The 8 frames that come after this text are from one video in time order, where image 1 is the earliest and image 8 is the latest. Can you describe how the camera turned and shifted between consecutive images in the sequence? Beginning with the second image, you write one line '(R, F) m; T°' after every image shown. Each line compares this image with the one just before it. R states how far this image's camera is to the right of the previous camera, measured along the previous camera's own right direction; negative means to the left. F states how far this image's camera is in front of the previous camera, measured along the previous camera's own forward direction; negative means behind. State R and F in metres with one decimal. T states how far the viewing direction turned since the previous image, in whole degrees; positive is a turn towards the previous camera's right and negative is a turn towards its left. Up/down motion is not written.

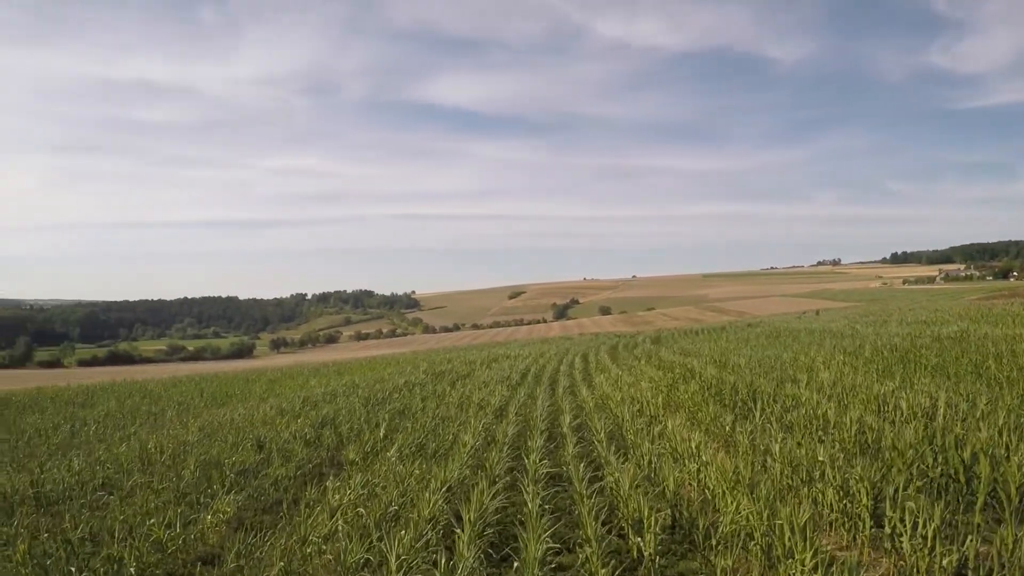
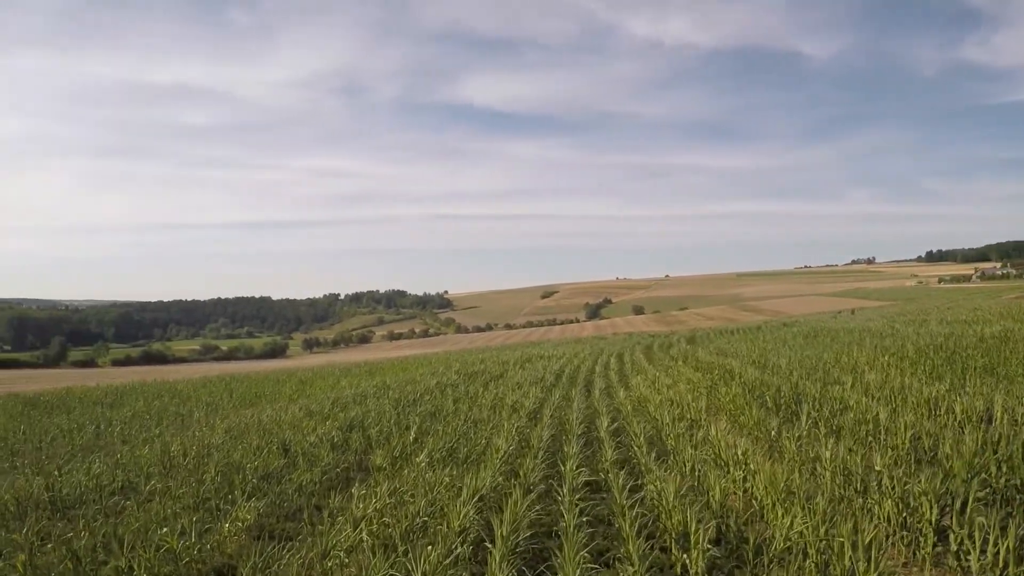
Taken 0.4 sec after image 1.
(-0.1, +0.4) m; -2°
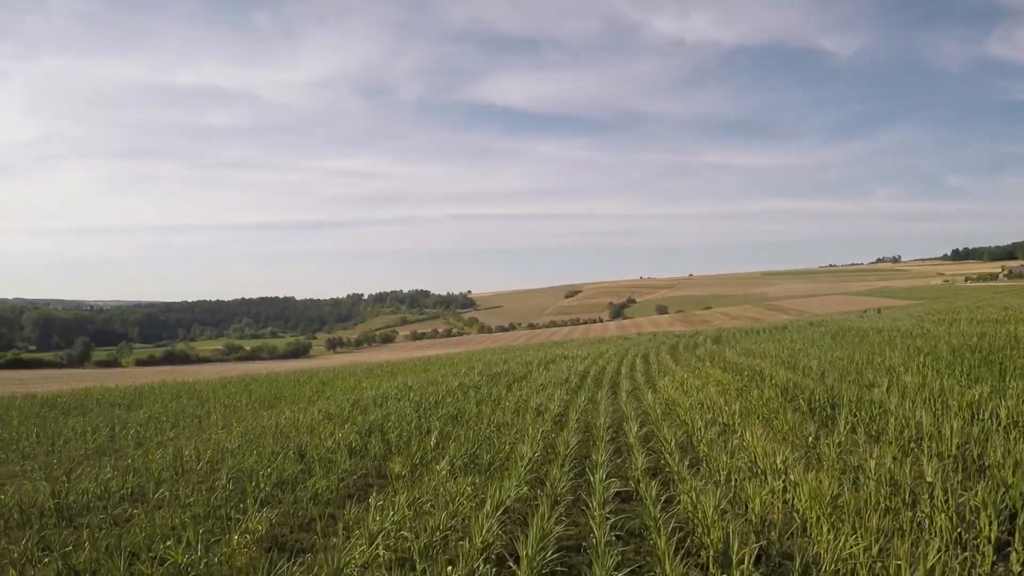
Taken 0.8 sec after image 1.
(-0.1, +0.3) m; -2°
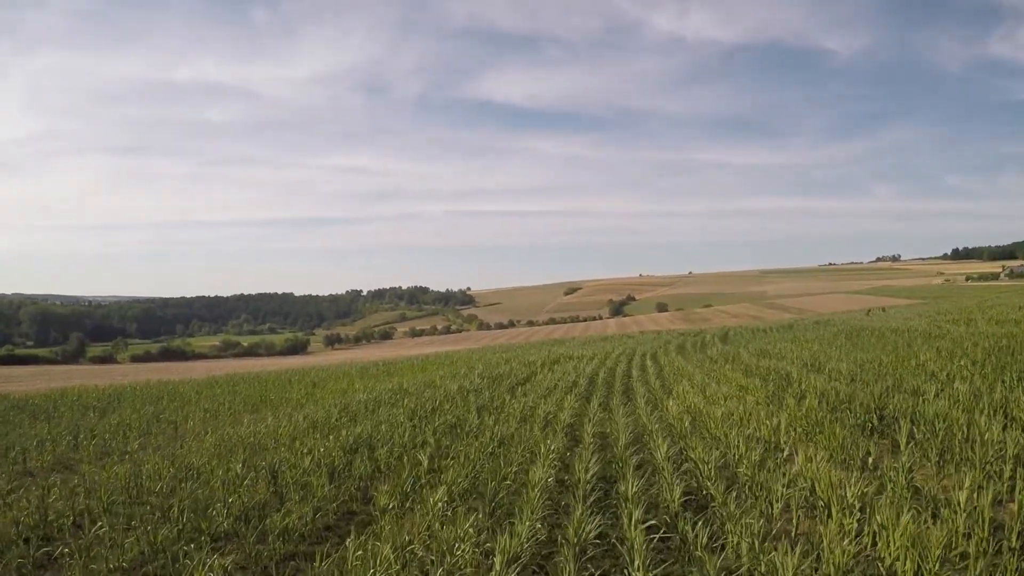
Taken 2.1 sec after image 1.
(-0.1, +1.0) m; 0°
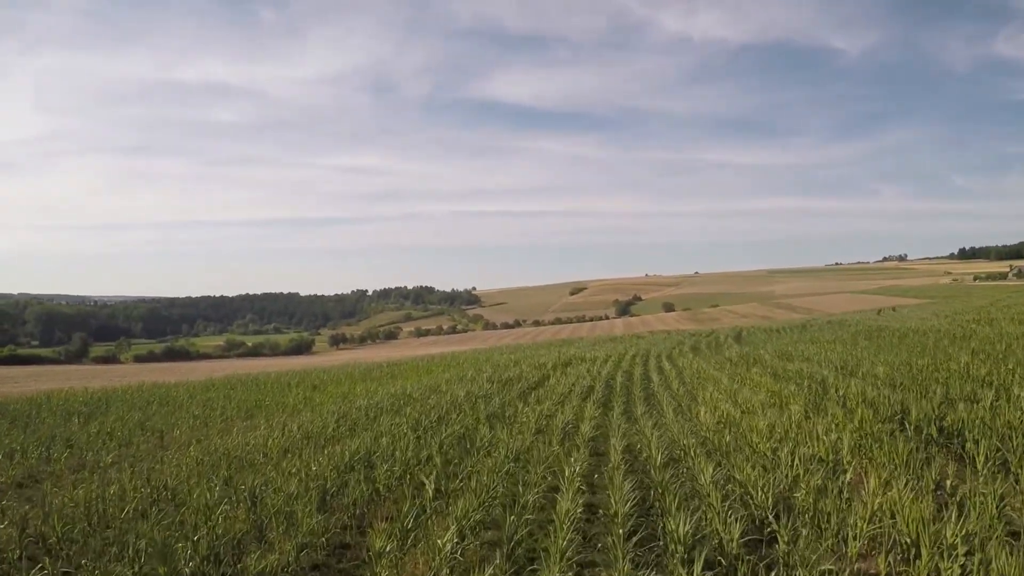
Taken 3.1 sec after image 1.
(-0.1, +0.8) m; -1°
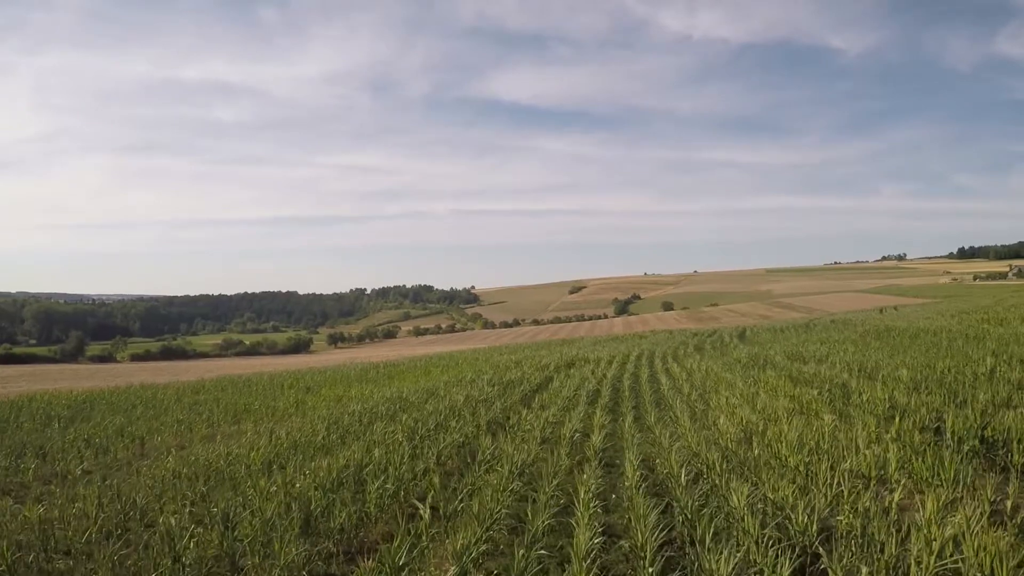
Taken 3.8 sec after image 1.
(-0.1, +0.6) m; 0°
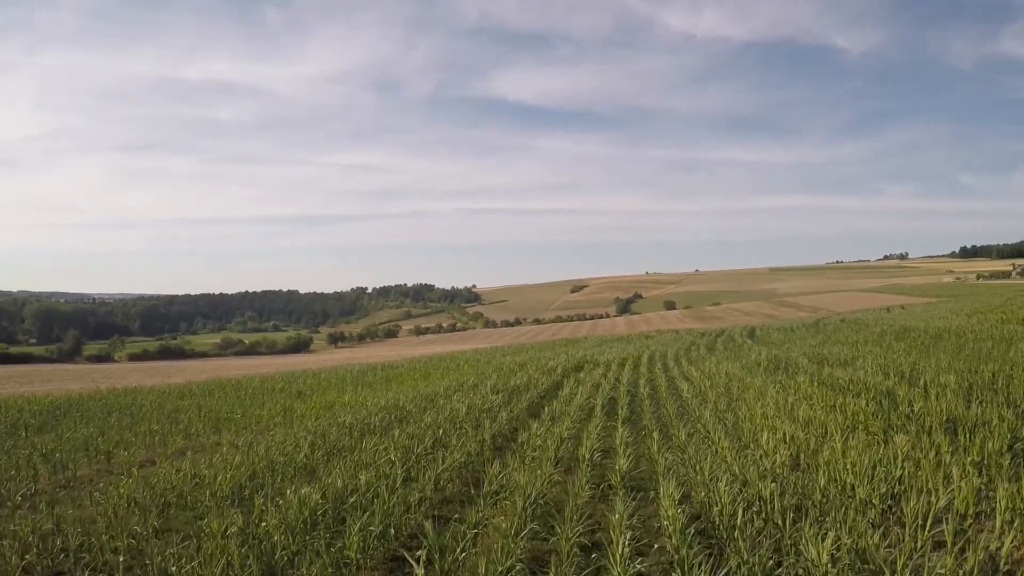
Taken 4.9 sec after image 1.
(-0.1, +1.0) m; 0°
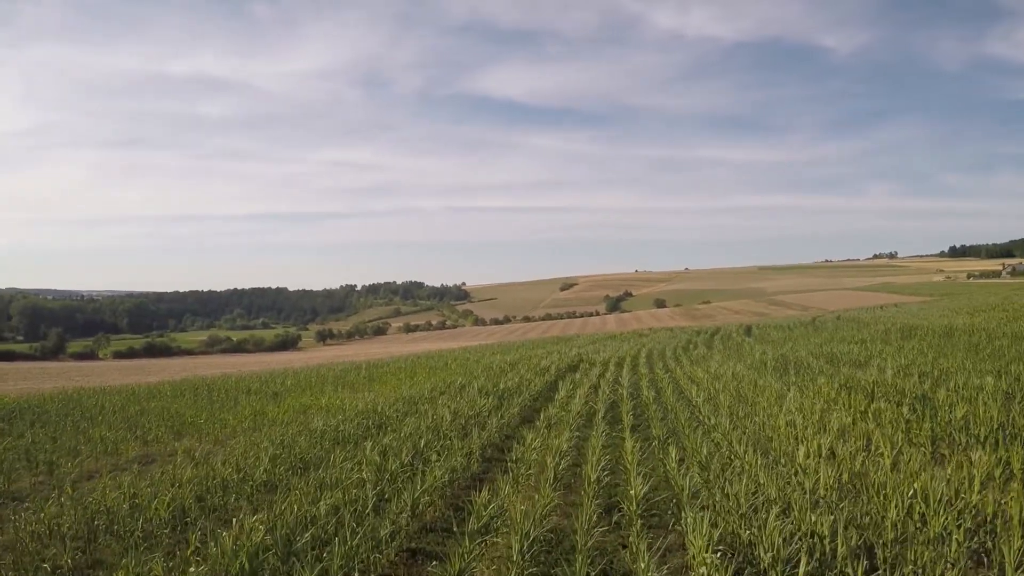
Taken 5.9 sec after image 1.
(0.0, +1.0) m; +1°
